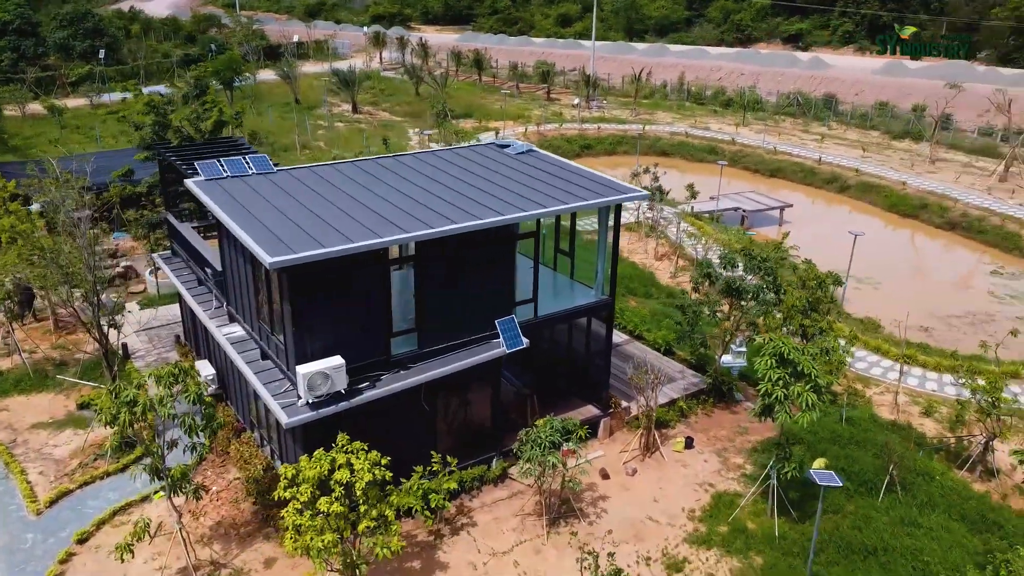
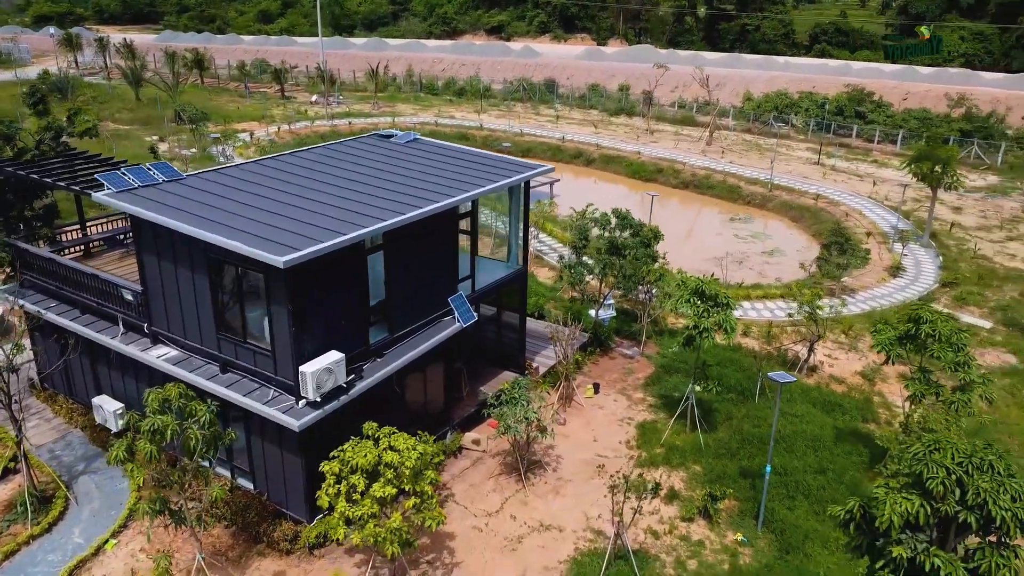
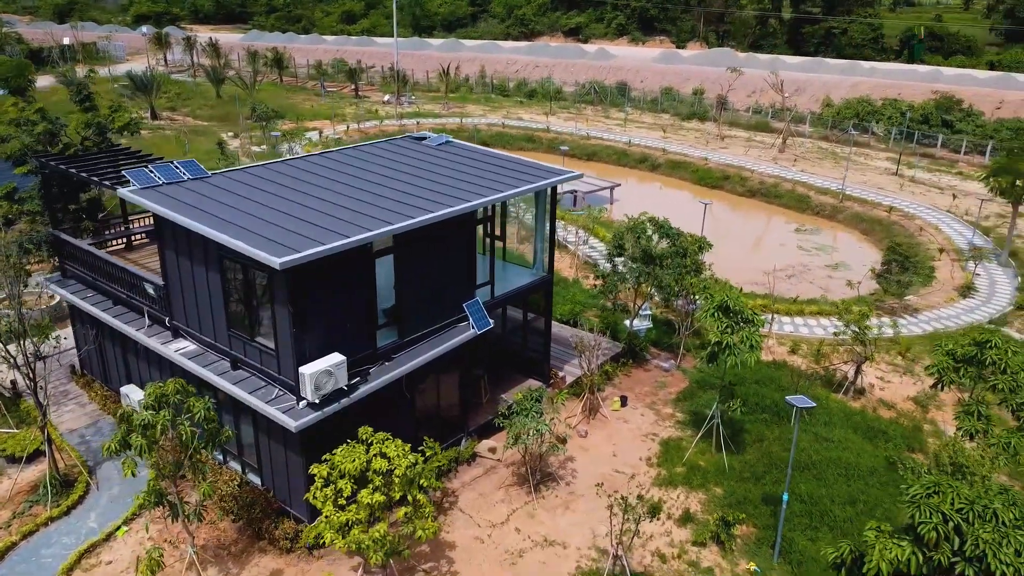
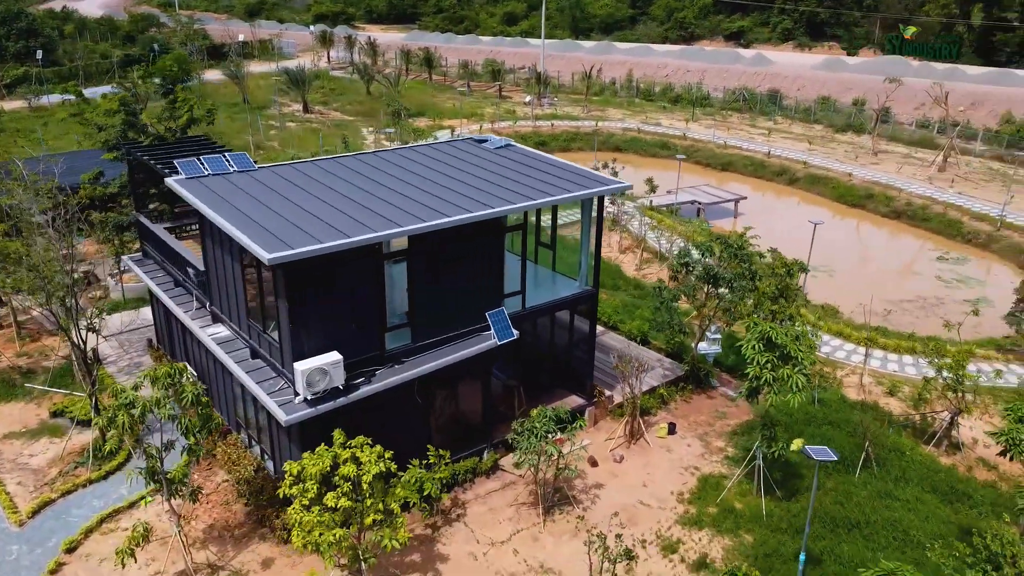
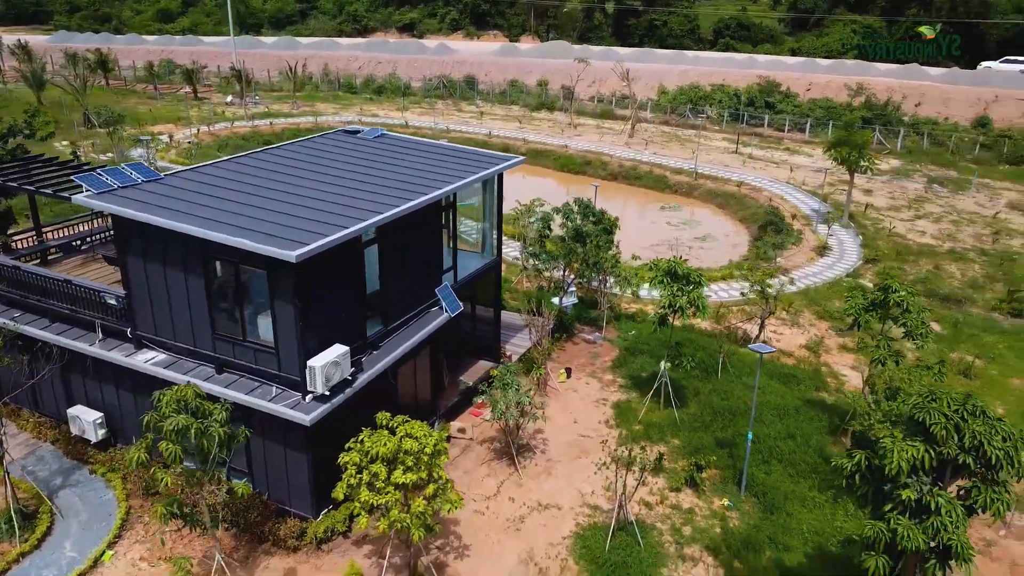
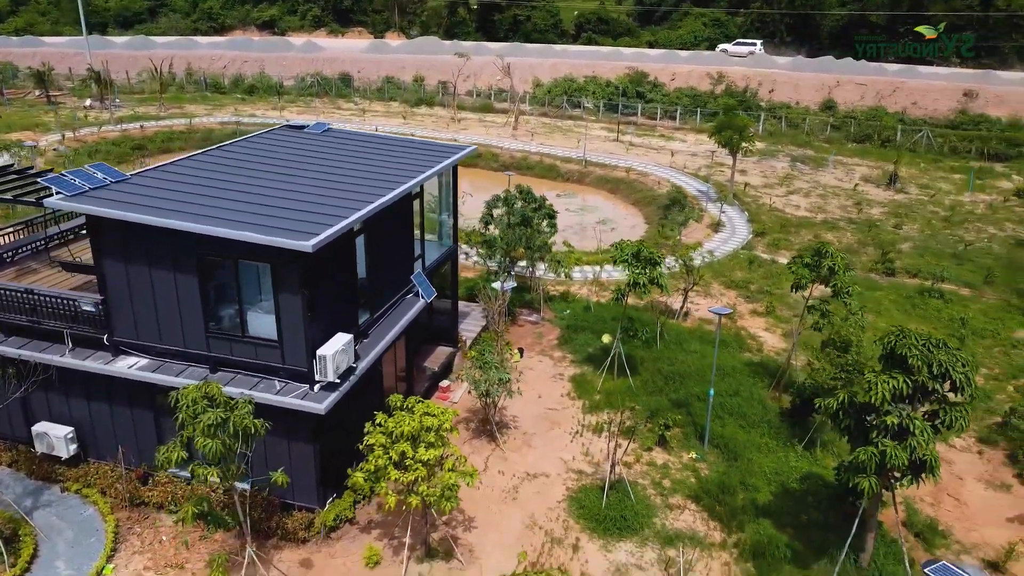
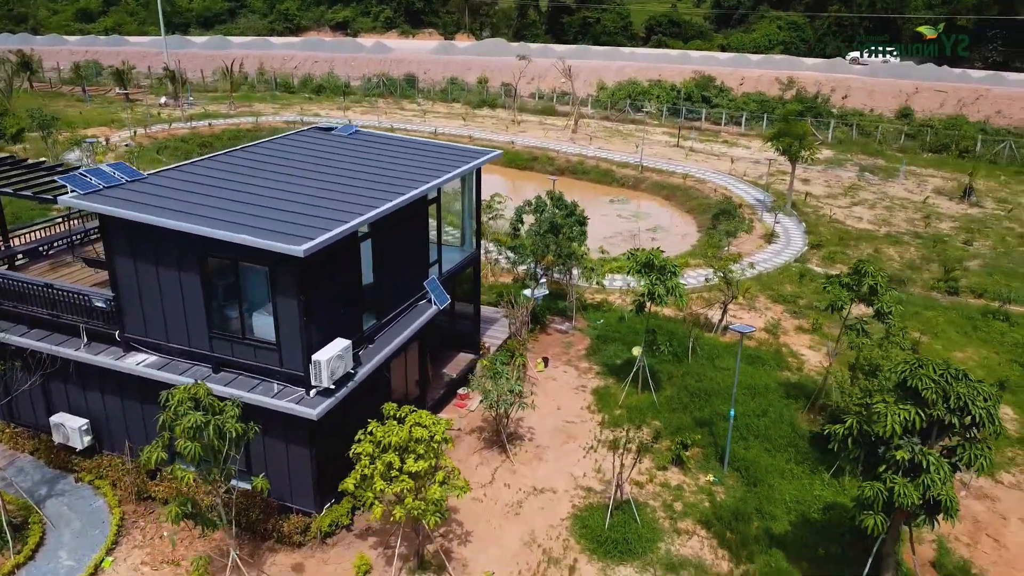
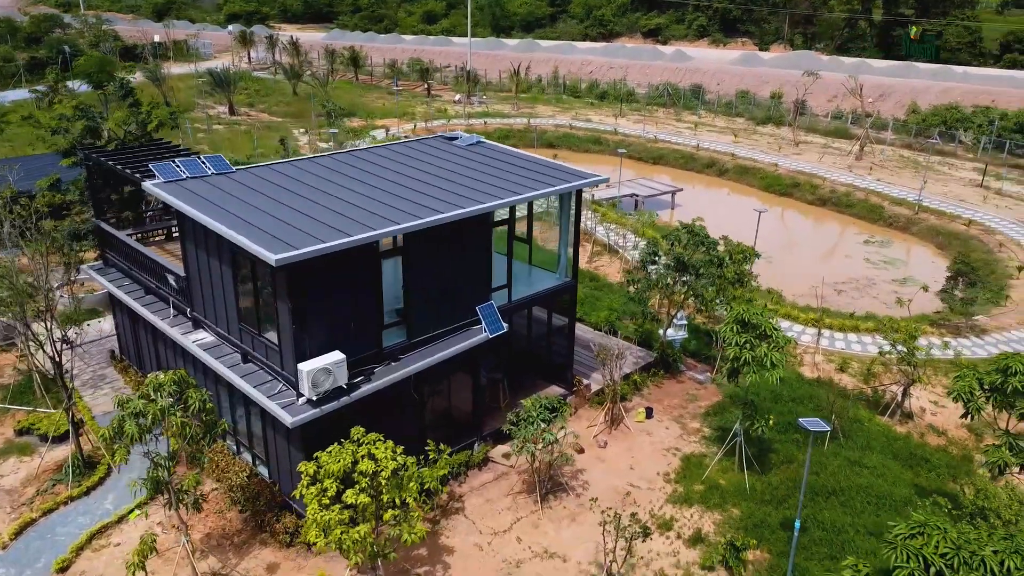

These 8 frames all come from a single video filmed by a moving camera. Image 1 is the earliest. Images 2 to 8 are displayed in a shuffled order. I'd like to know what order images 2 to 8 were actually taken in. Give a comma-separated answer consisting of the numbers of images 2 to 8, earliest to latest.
4, 8, 3, 2, 5, 7, 6
